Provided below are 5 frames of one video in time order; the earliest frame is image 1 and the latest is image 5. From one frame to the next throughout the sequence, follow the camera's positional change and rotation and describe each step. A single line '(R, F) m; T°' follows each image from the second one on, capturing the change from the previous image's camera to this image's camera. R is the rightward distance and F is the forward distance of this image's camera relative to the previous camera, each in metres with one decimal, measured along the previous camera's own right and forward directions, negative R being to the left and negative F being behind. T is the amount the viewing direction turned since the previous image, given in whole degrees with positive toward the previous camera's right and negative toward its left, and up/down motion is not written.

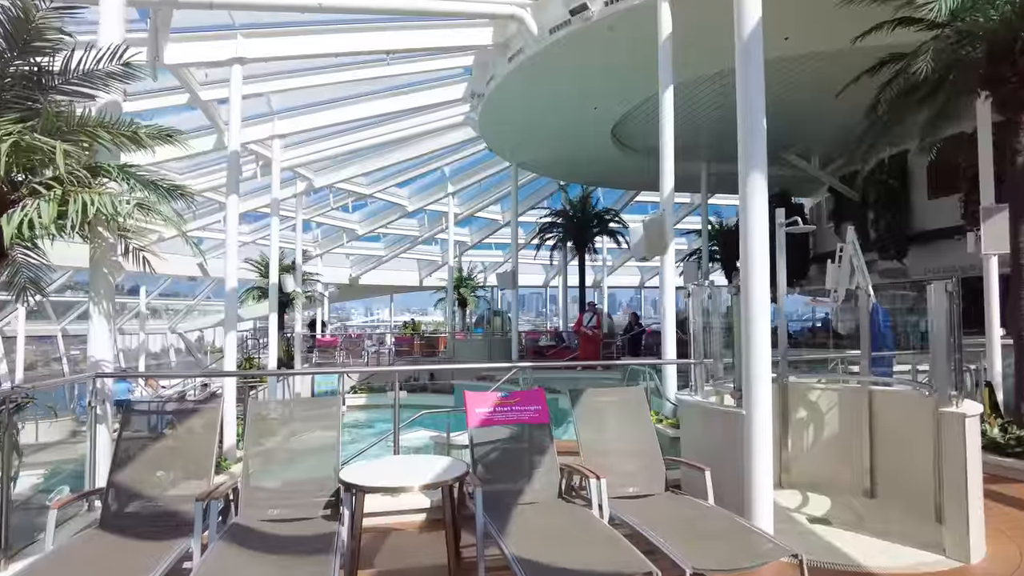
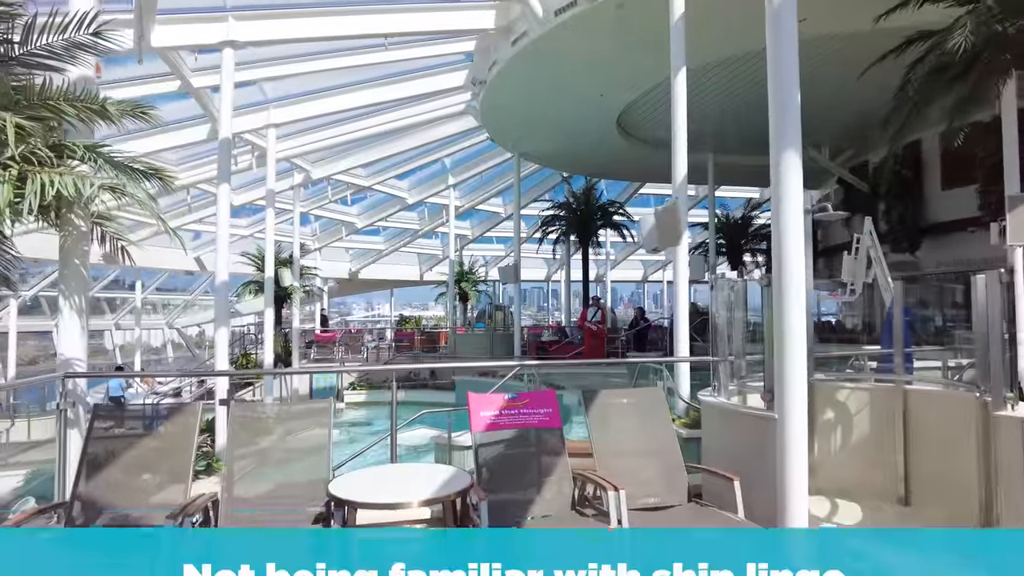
(0.0, +0.4) m; 0°
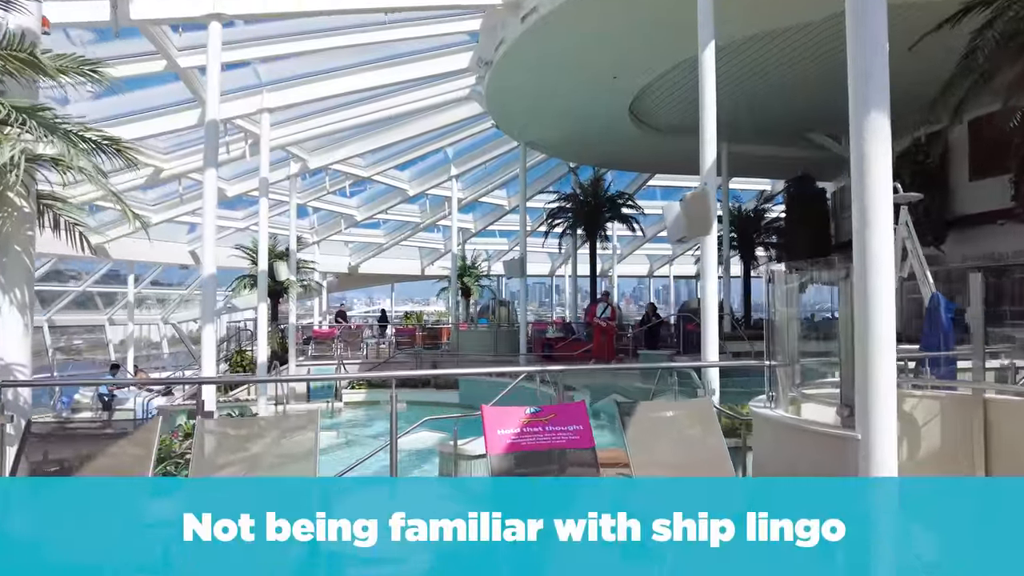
(-0.1, +0.6) m; 0°
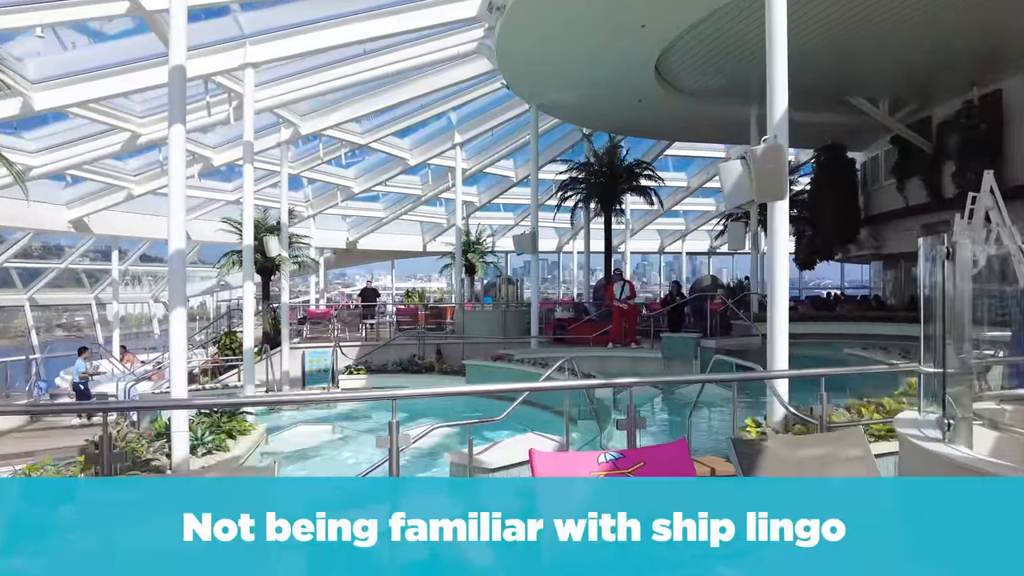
(-0.2, +1.1) m; 0°
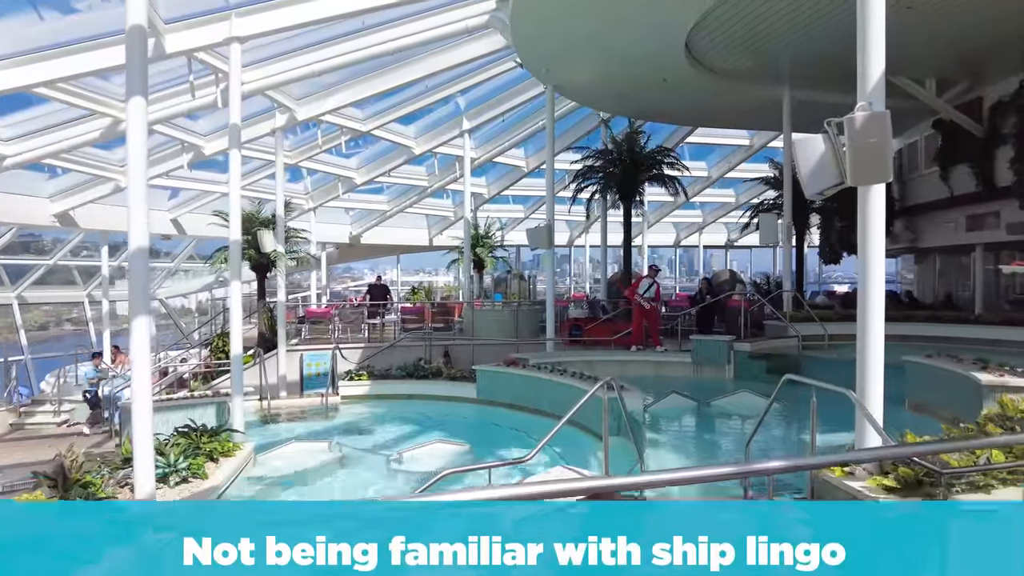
(-0.1, +1.0) m; -1°
